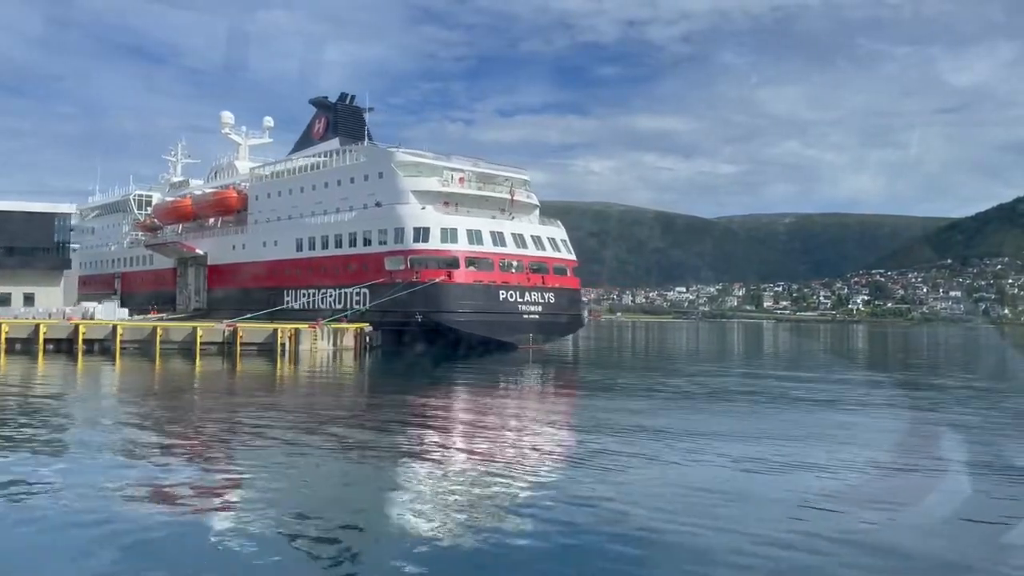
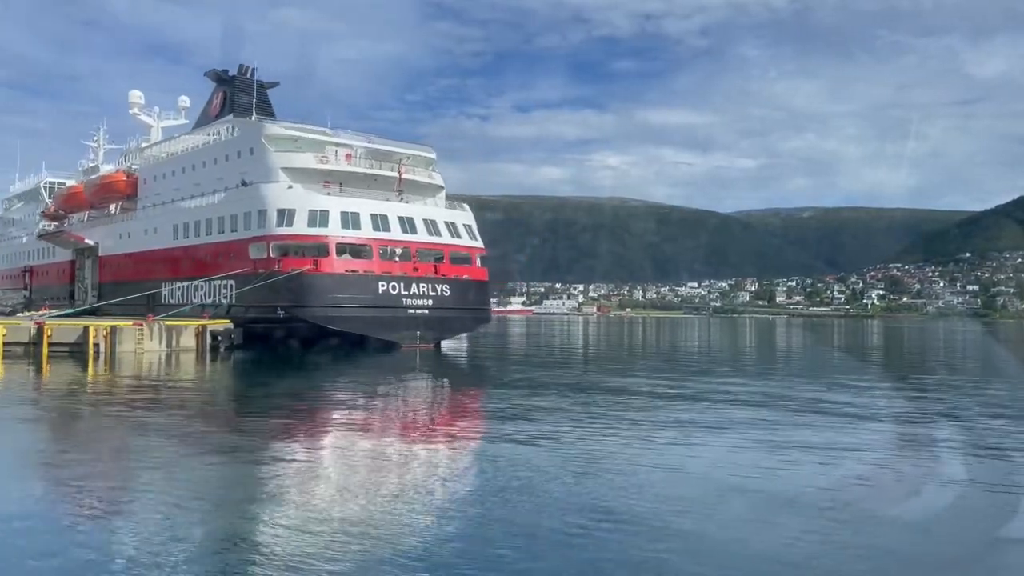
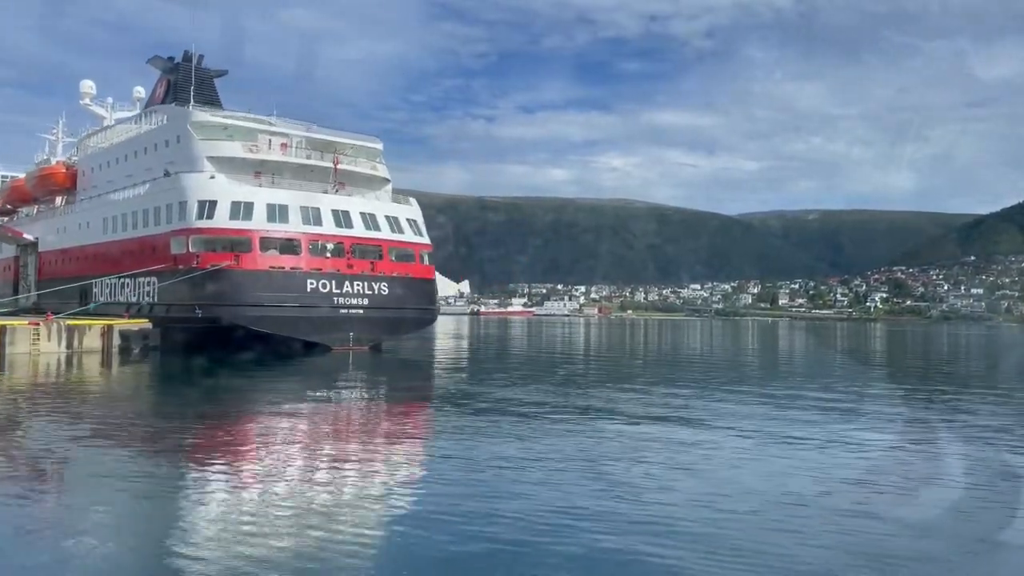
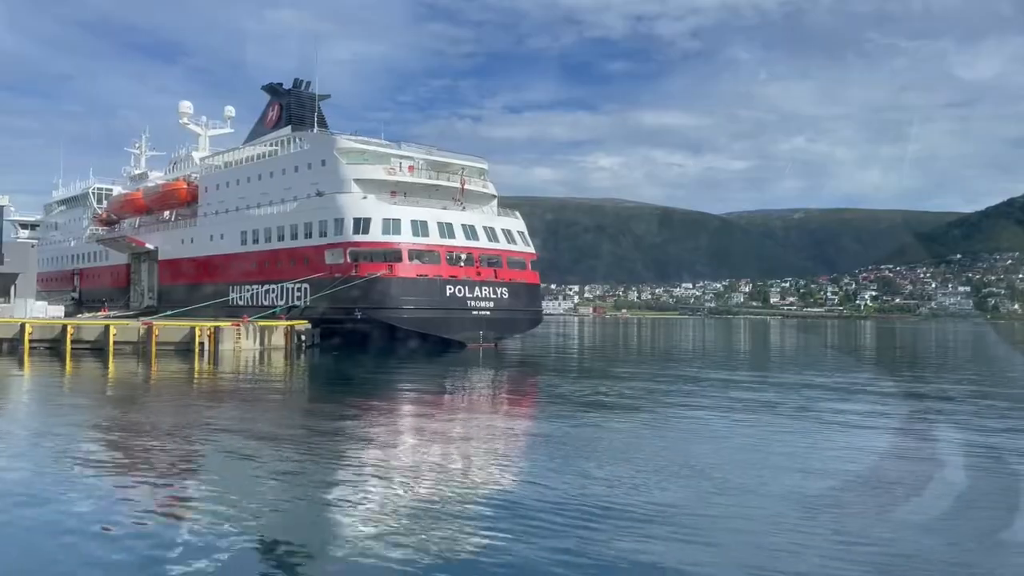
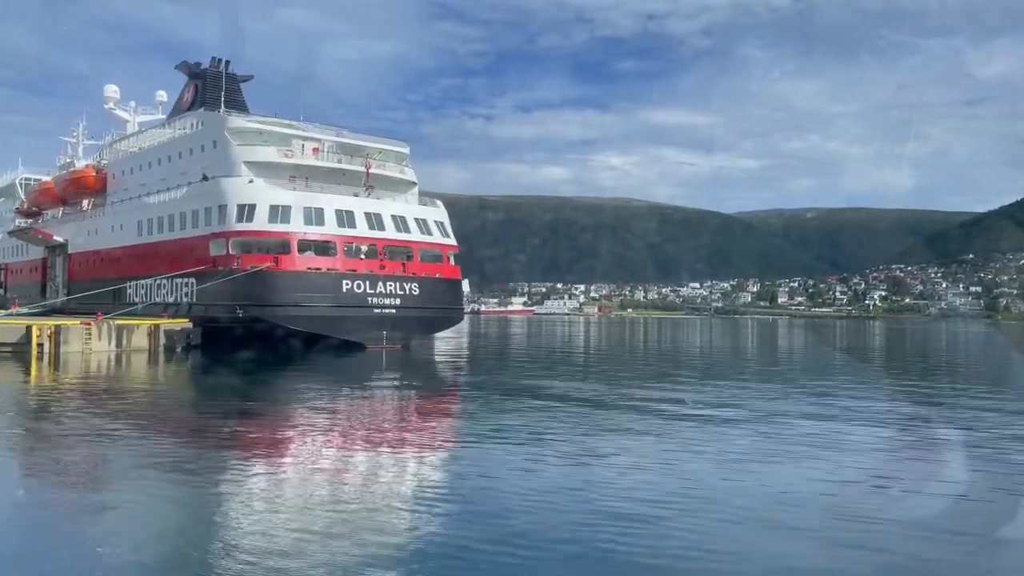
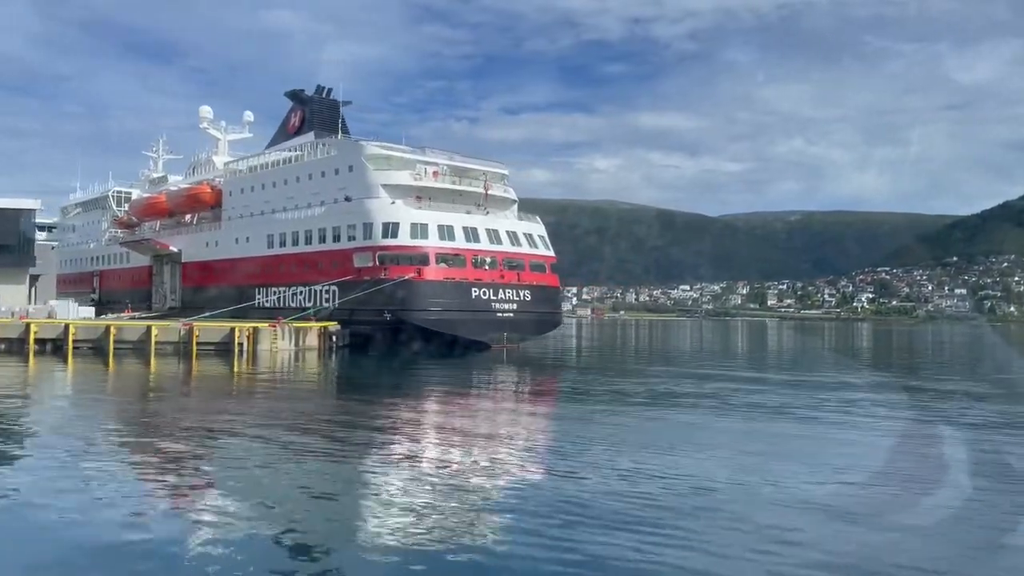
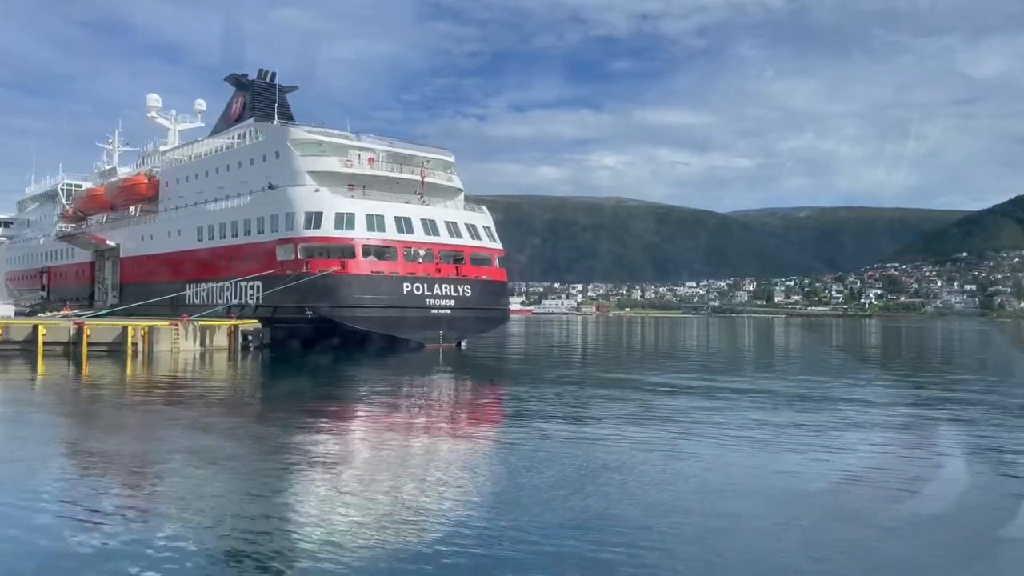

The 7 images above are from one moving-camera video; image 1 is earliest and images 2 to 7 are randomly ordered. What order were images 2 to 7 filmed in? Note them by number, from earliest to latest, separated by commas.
6, 4, 7, 2, 5, 3
